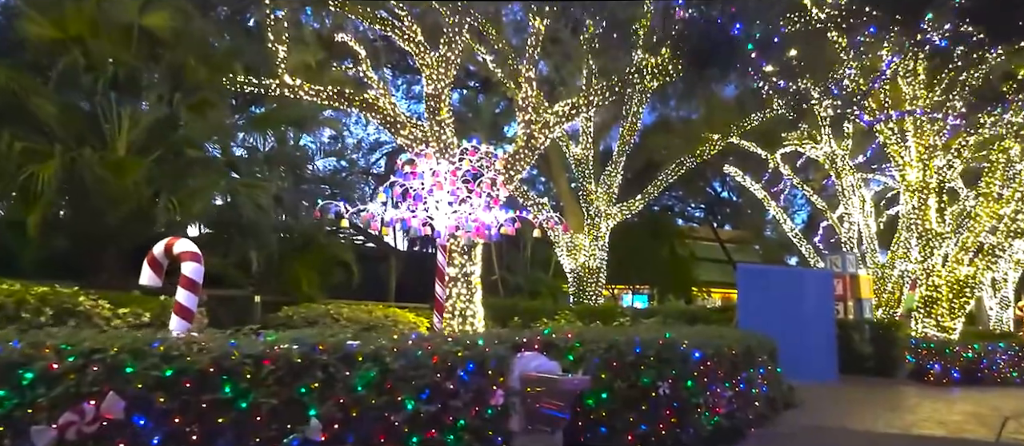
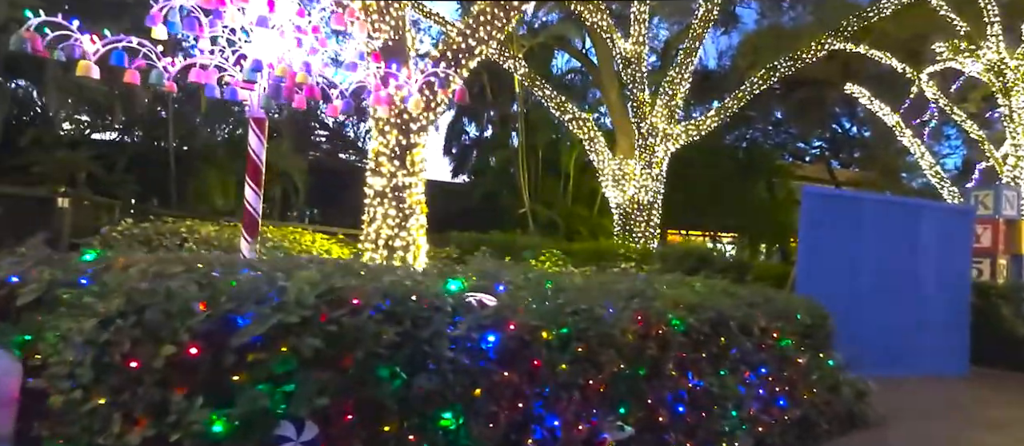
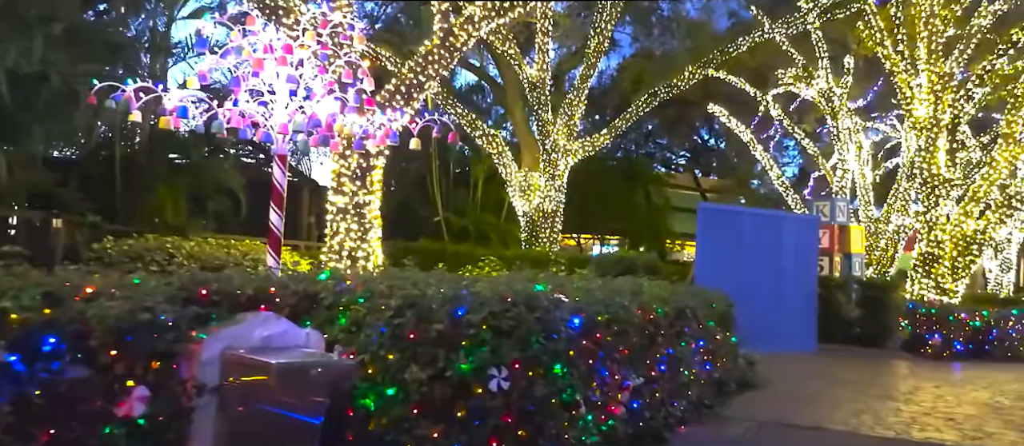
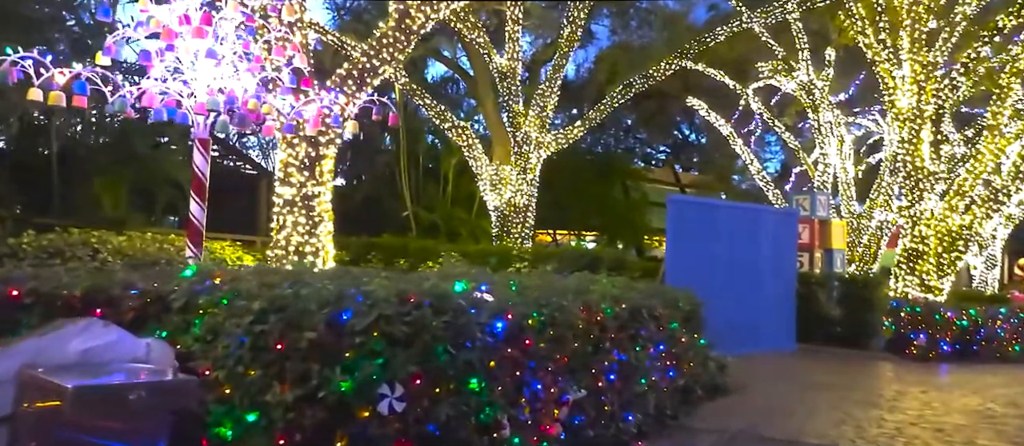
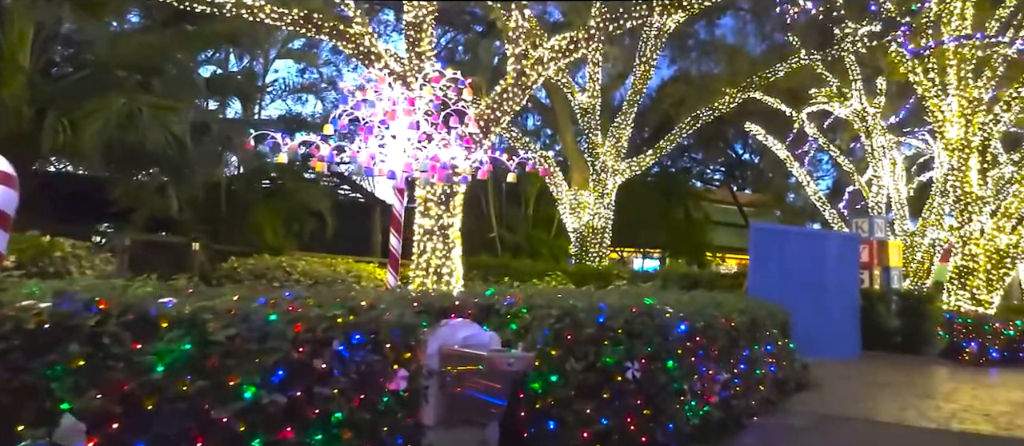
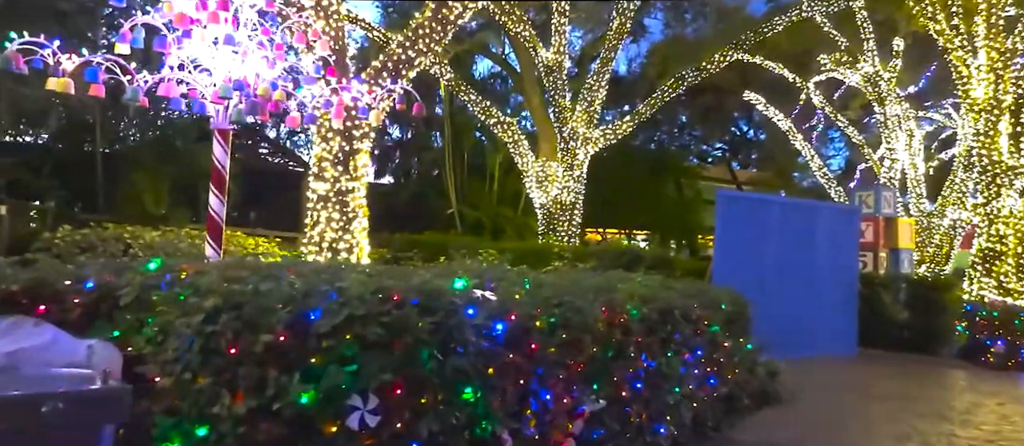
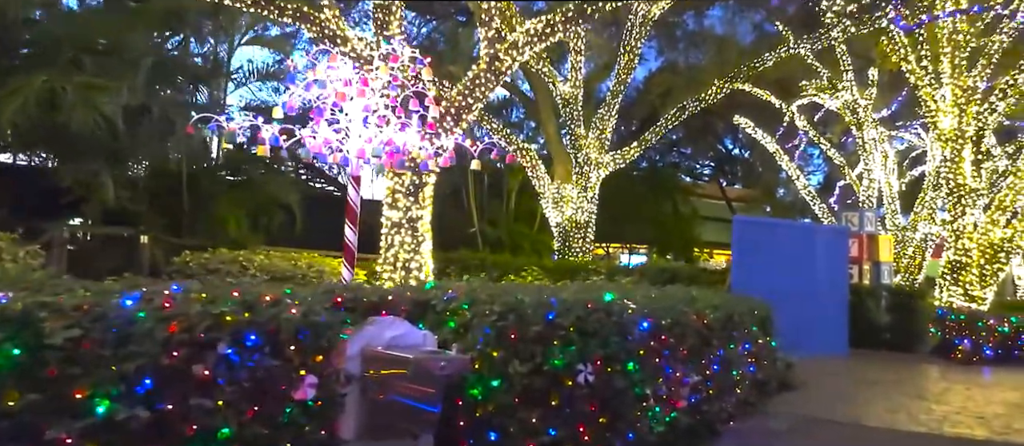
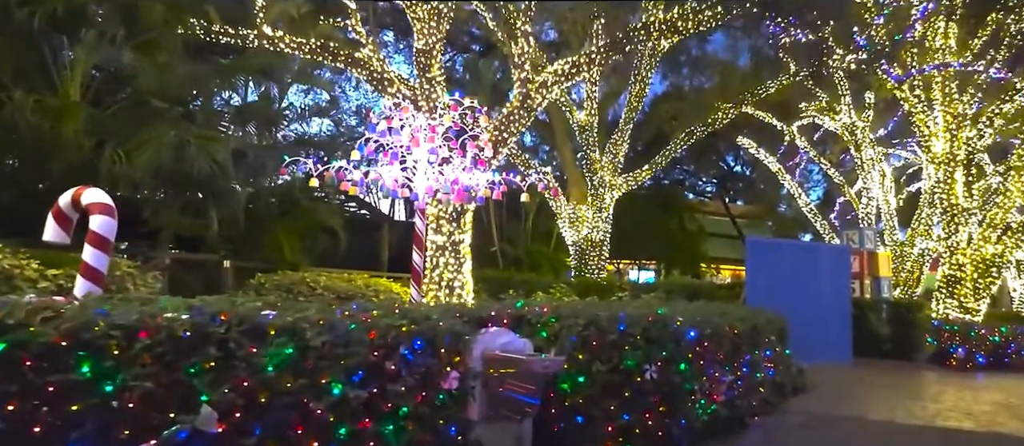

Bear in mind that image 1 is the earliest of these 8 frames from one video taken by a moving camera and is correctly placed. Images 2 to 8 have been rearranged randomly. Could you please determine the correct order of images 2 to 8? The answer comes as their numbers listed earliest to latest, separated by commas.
8, 5, 7, 3, 4, 6, 2
